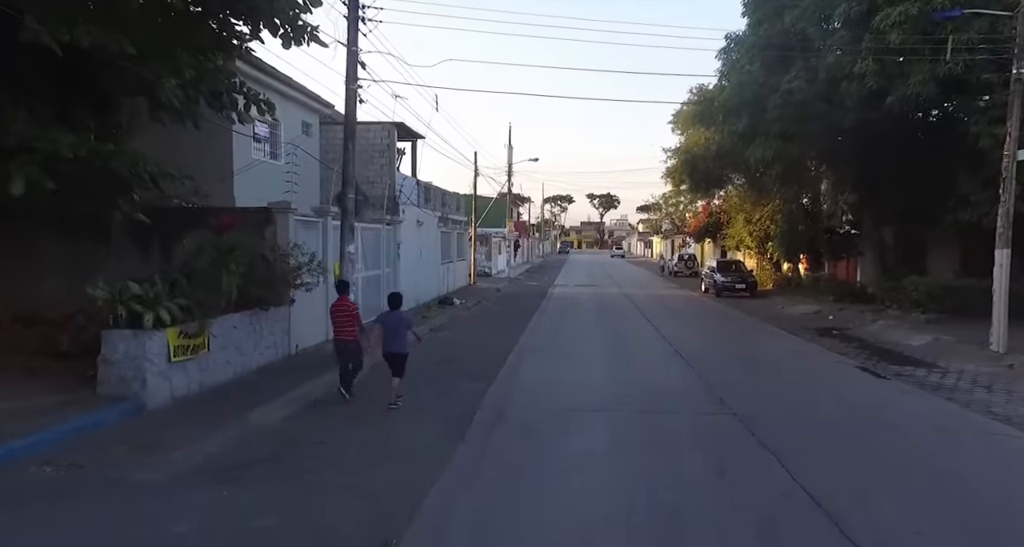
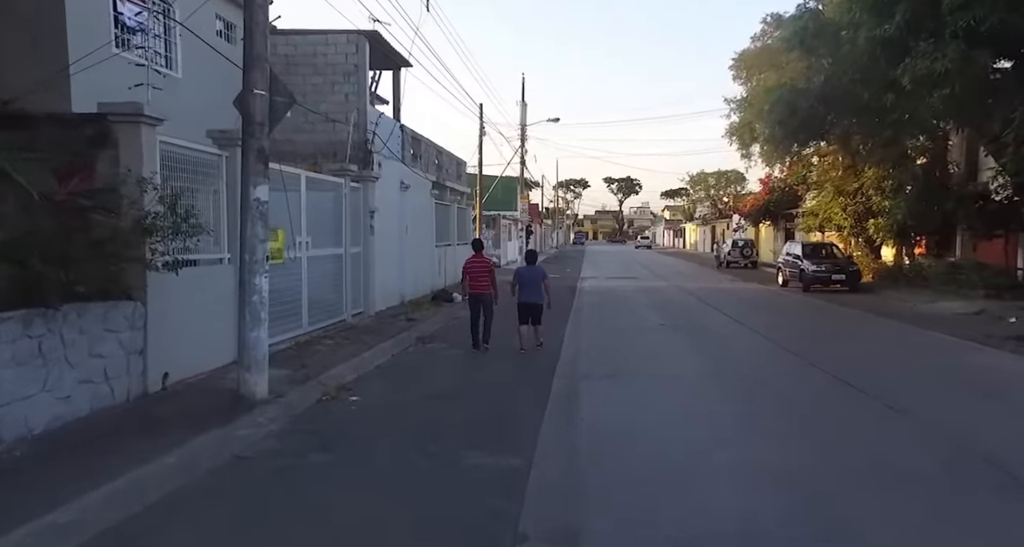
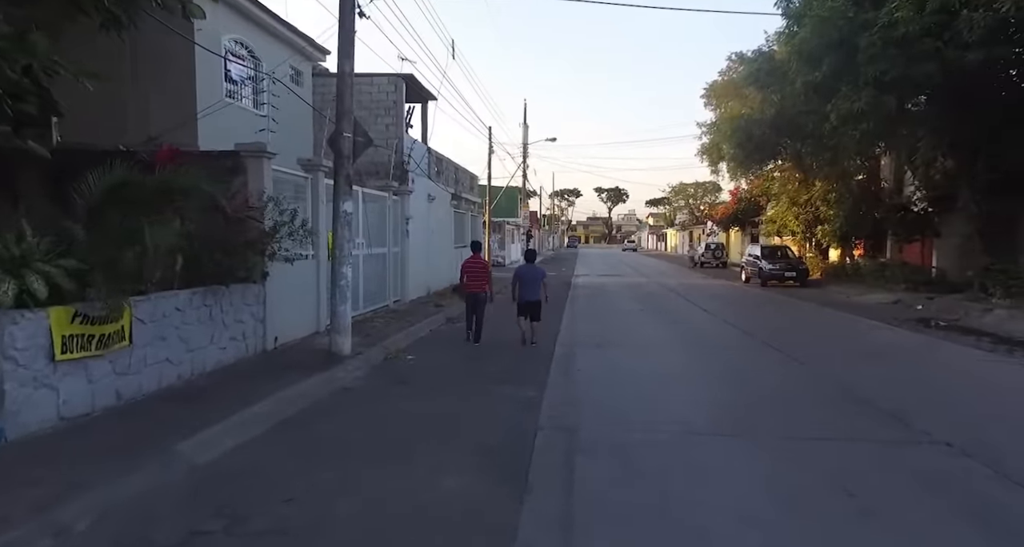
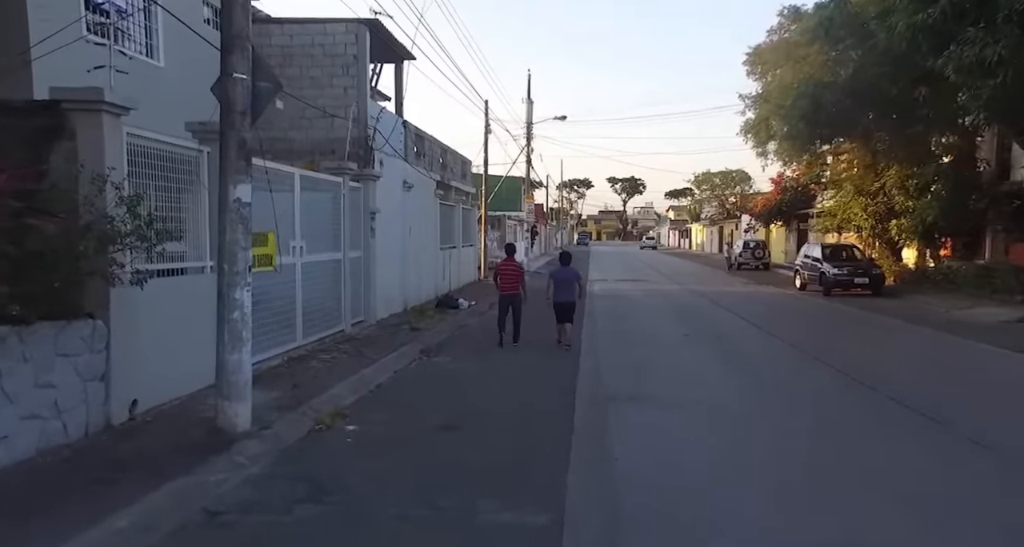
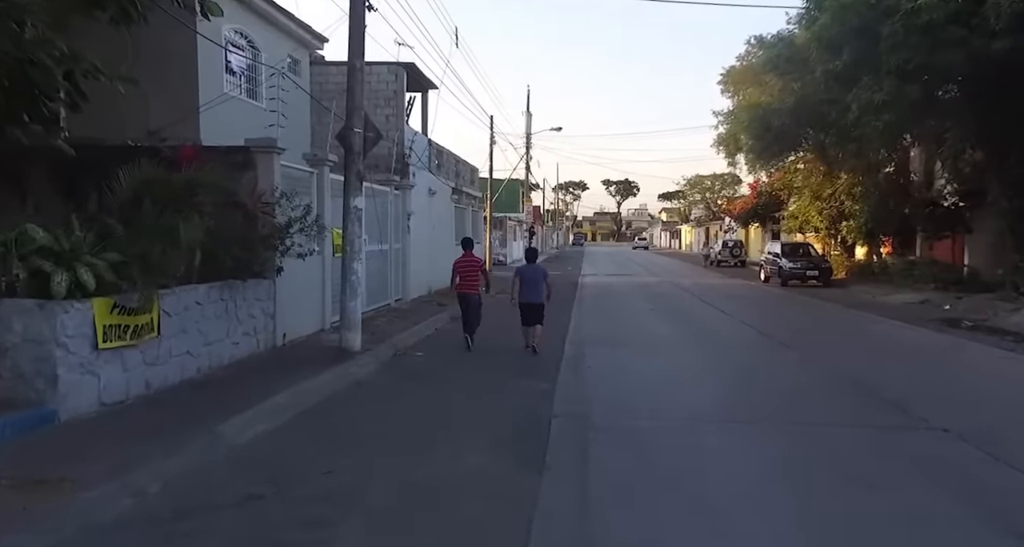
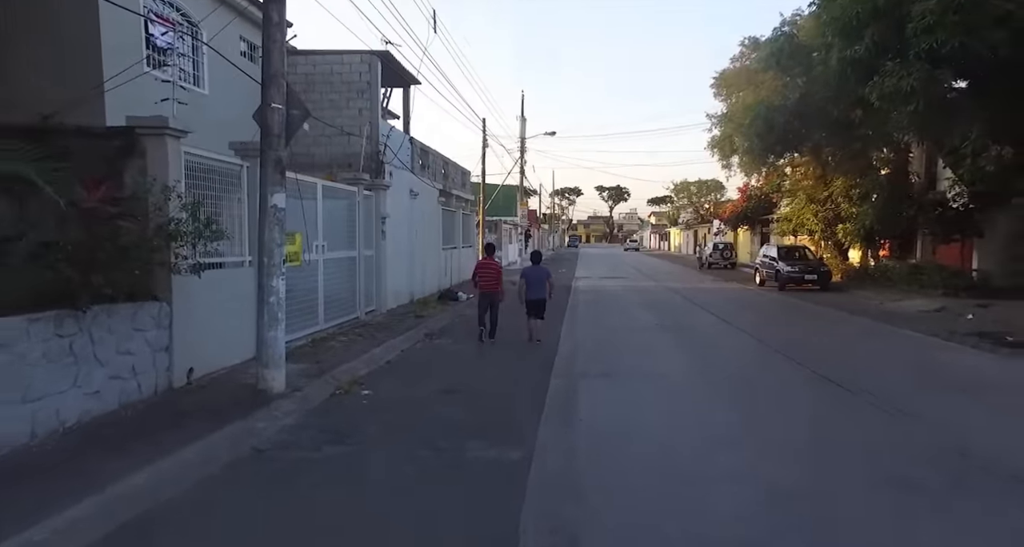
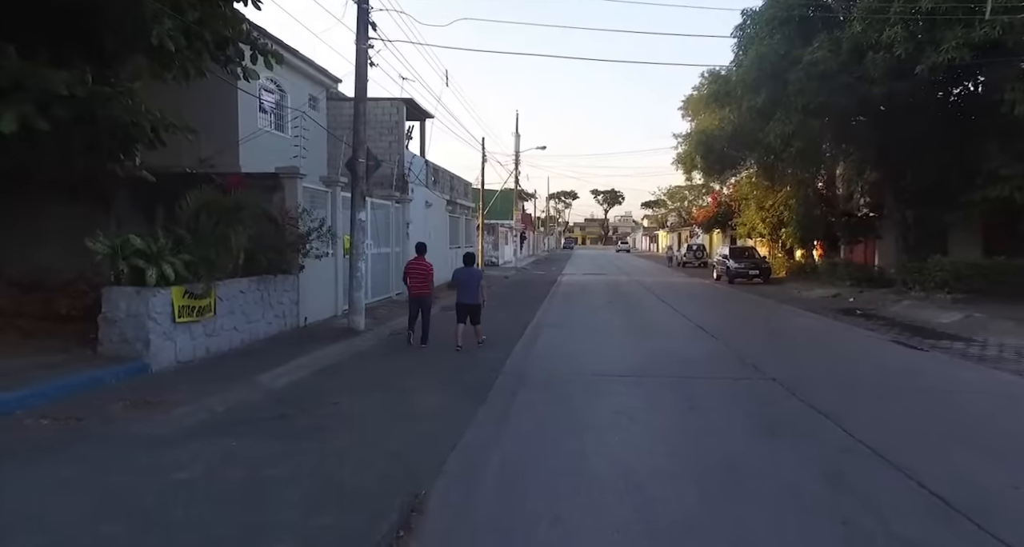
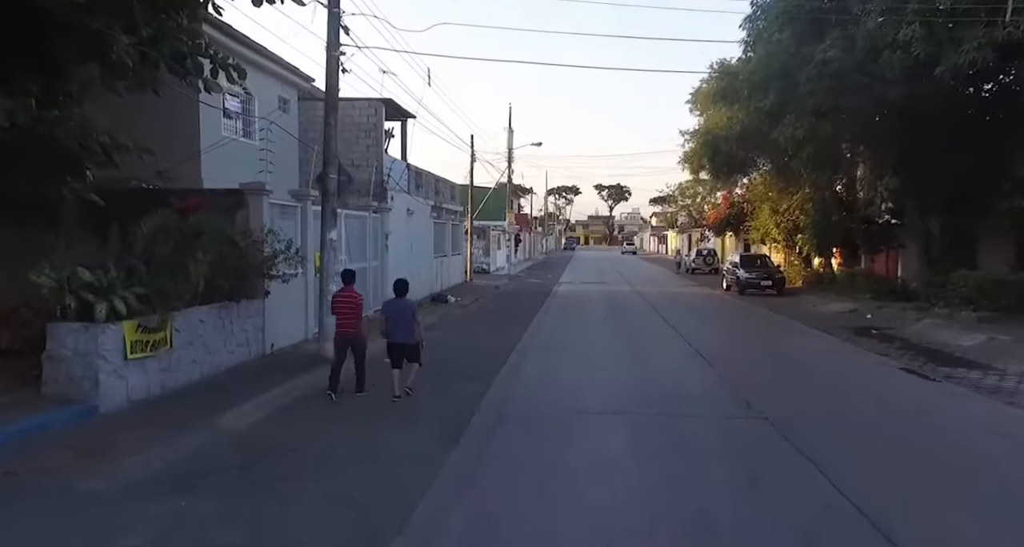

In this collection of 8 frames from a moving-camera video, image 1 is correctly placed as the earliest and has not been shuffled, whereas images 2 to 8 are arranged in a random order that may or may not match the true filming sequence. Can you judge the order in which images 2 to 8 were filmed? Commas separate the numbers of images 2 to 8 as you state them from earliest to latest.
8, 7, 5, 3, 2, 6, 4
